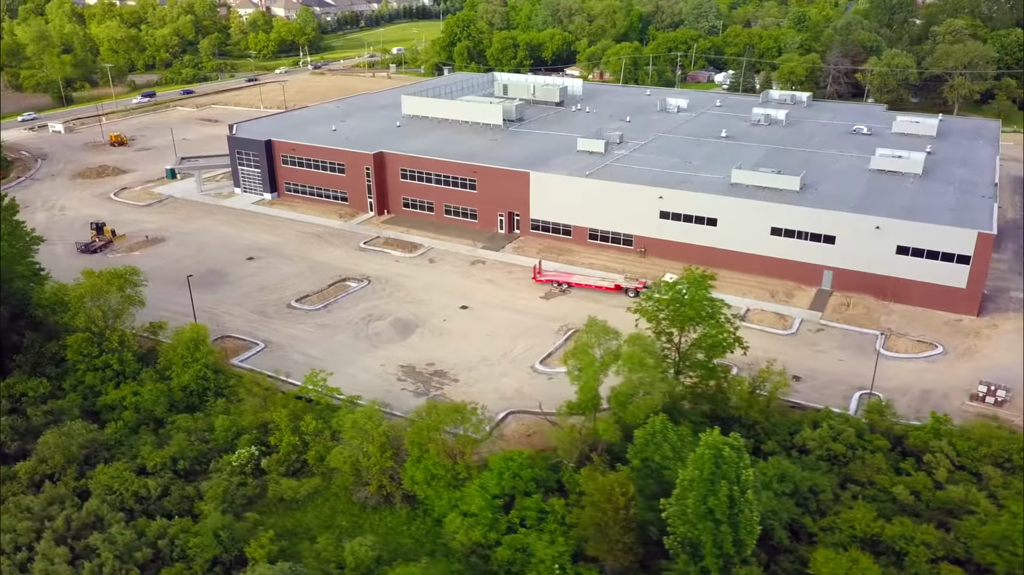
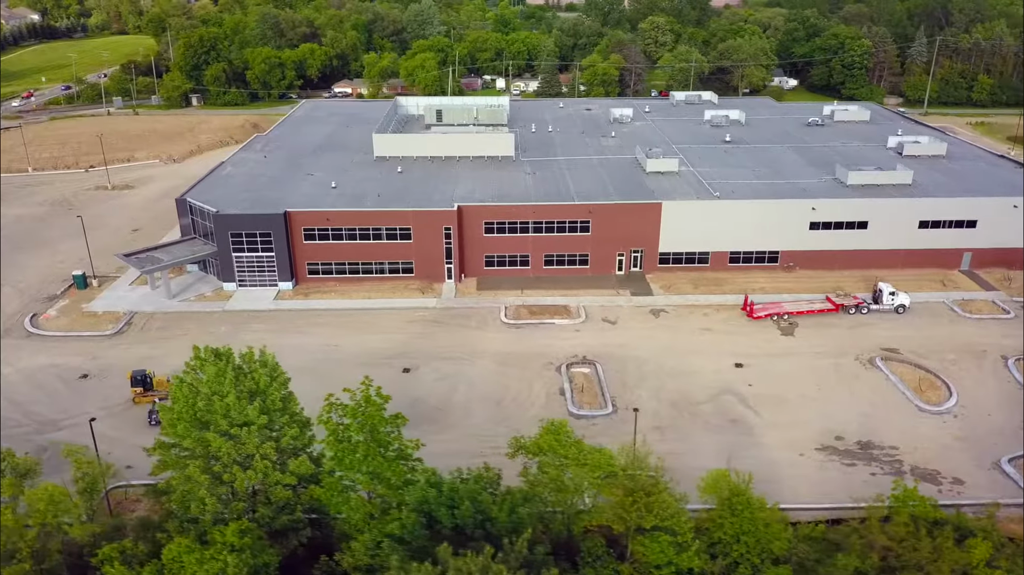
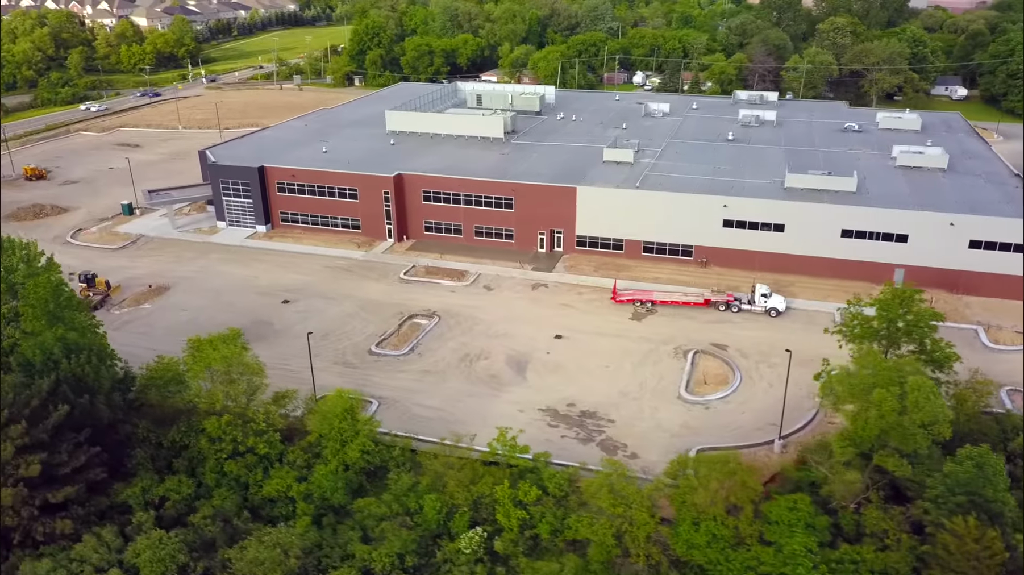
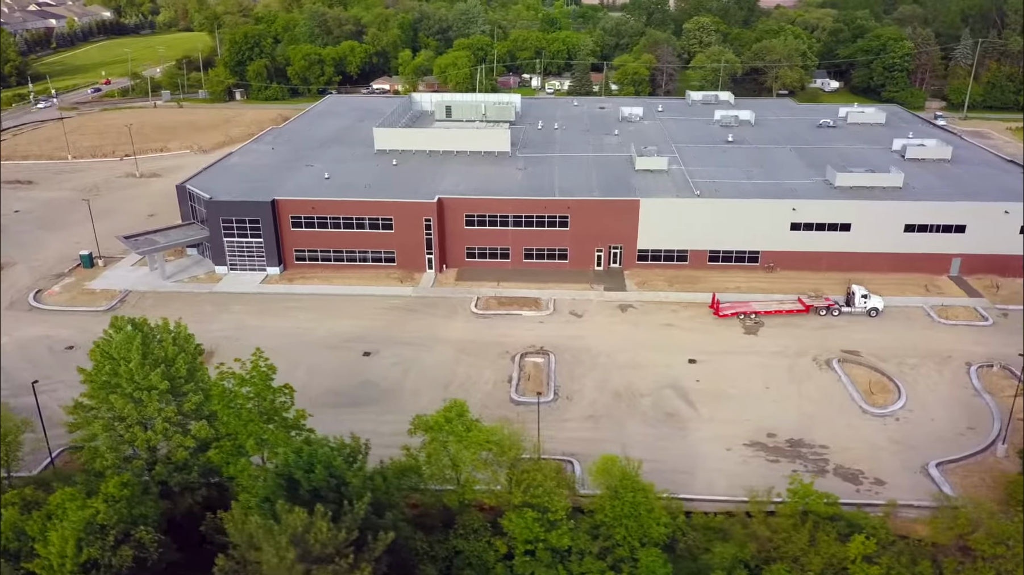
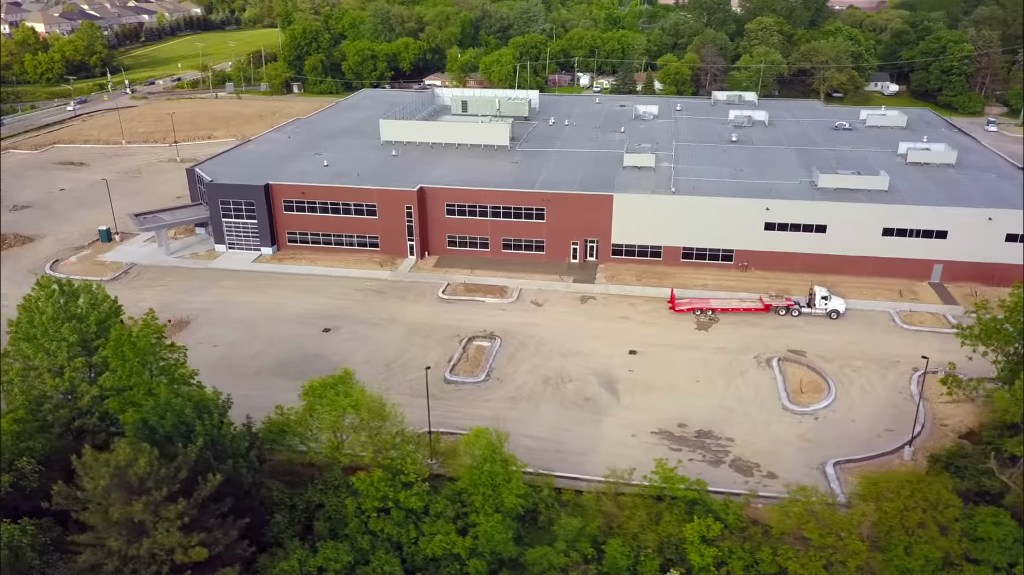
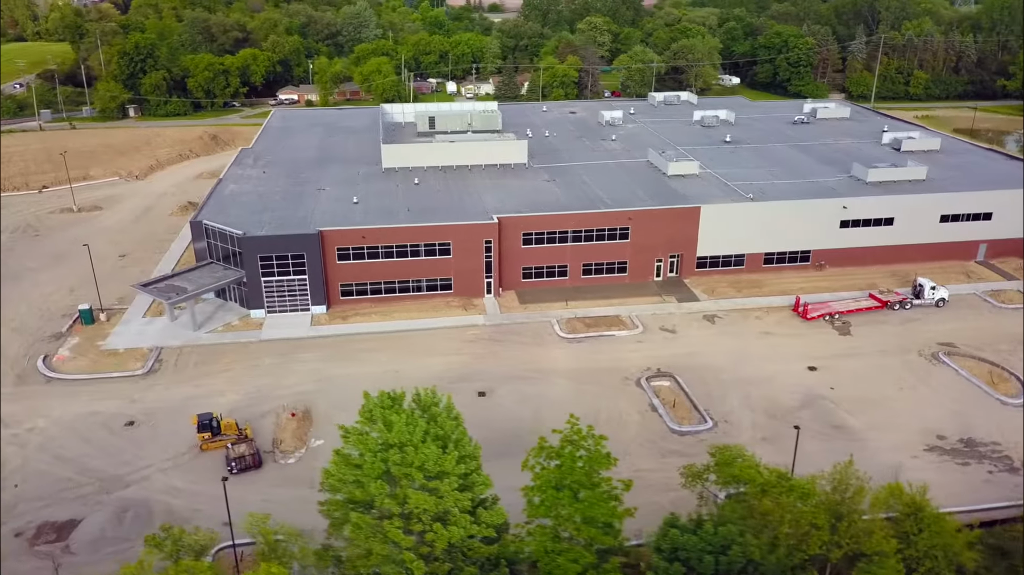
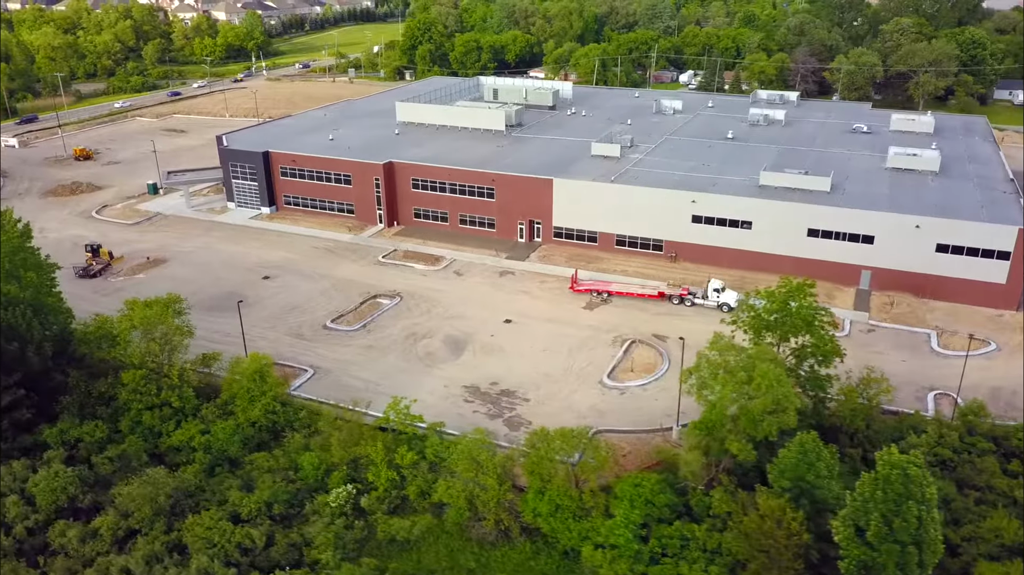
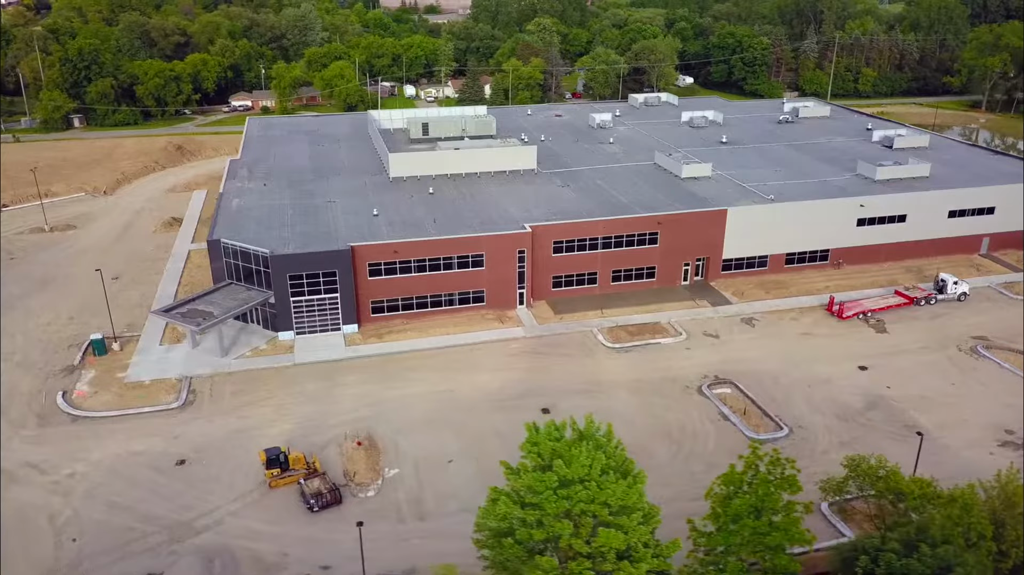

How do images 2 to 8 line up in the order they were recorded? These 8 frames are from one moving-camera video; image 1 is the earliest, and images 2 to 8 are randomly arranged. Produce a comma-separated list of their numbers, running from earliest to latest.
7, 3, 5, 4, 2, 6, 8
